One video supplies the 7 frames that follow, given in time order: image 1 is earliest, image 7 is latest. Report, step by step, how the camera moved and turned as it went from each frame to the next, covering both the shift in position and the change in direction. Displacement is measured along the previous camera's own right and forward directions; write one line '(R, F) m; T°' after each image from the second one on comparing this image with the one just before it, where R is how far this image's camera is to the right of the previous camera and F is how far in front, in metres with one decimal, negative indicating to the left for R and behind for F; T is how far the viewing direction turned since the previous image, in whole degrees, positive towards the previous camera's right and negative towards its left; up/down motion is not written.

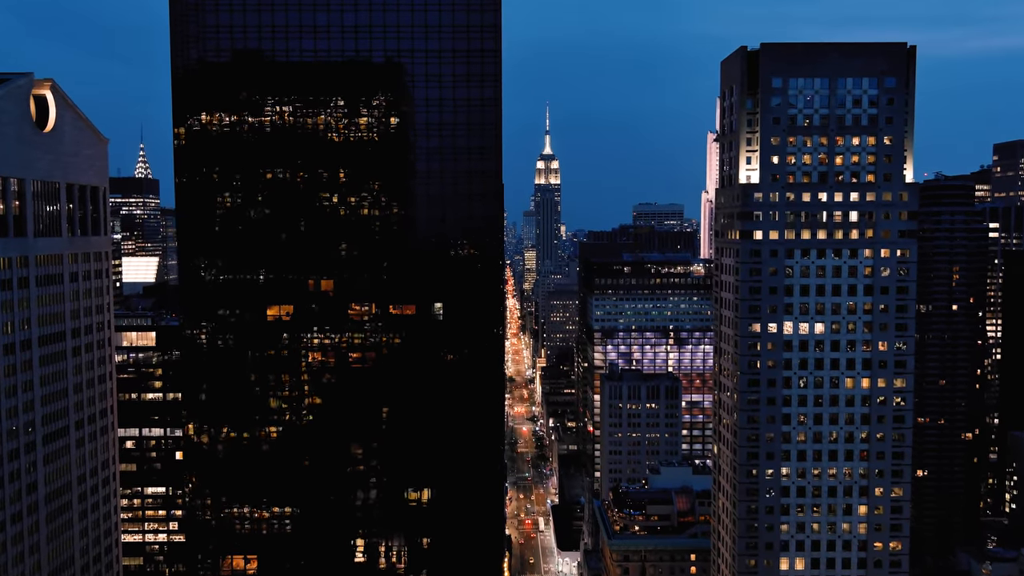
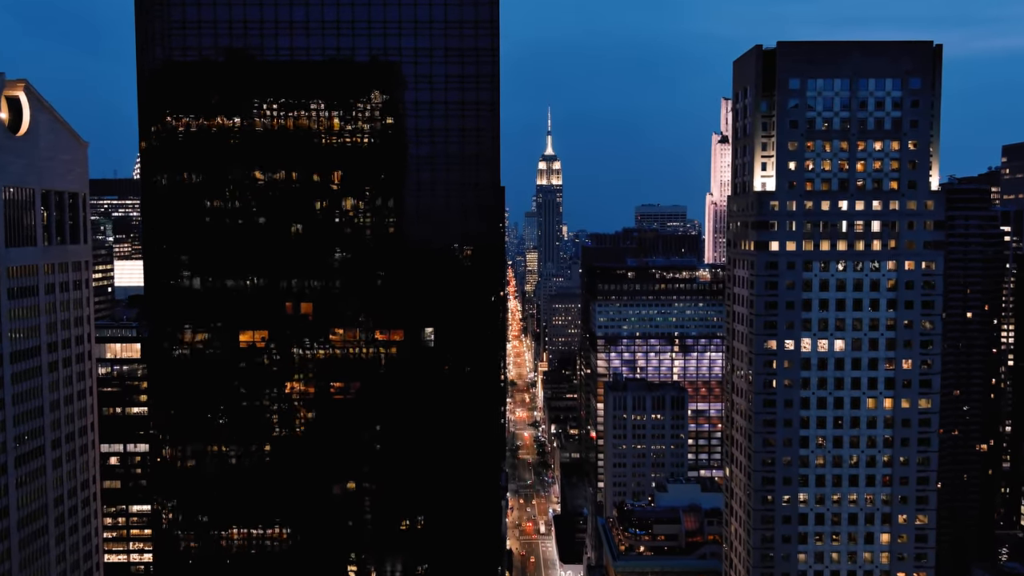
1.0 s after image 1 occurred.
(+0.2, +5.0) m; 0°
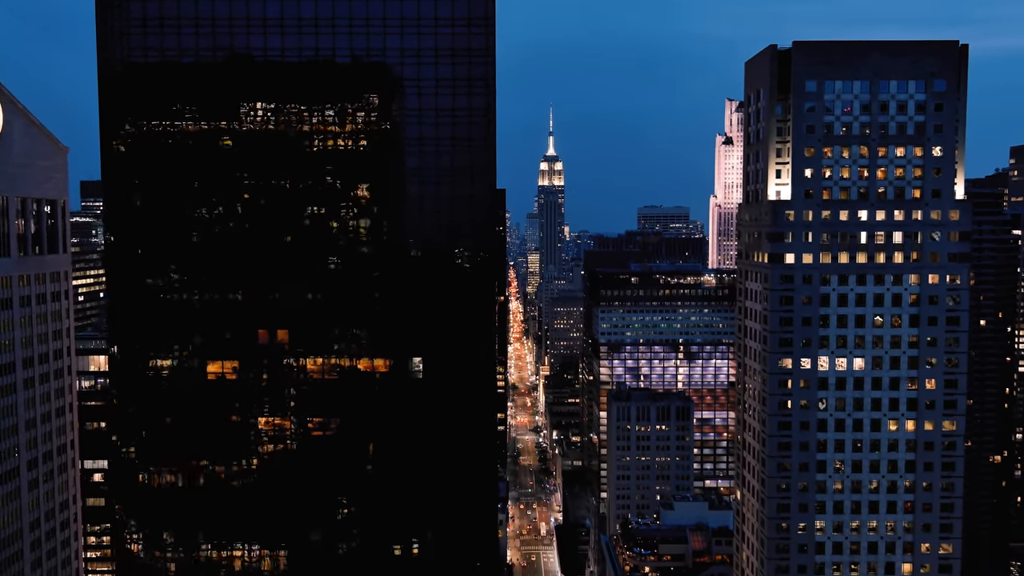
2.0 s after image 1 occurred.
(+0.3, +4.5) m; 0°
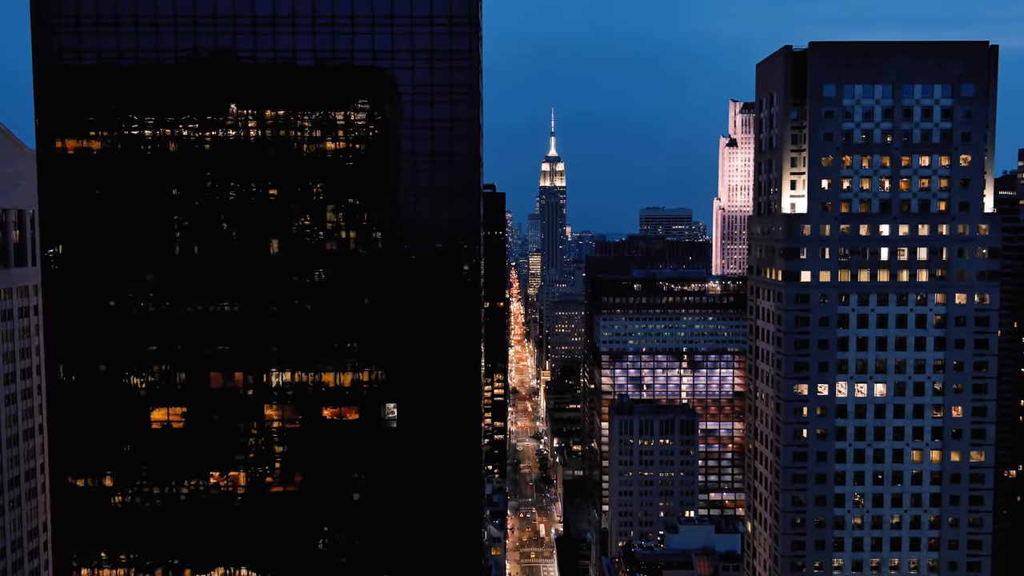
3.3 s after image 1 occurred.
(+0.7, +5.3) m; 0°
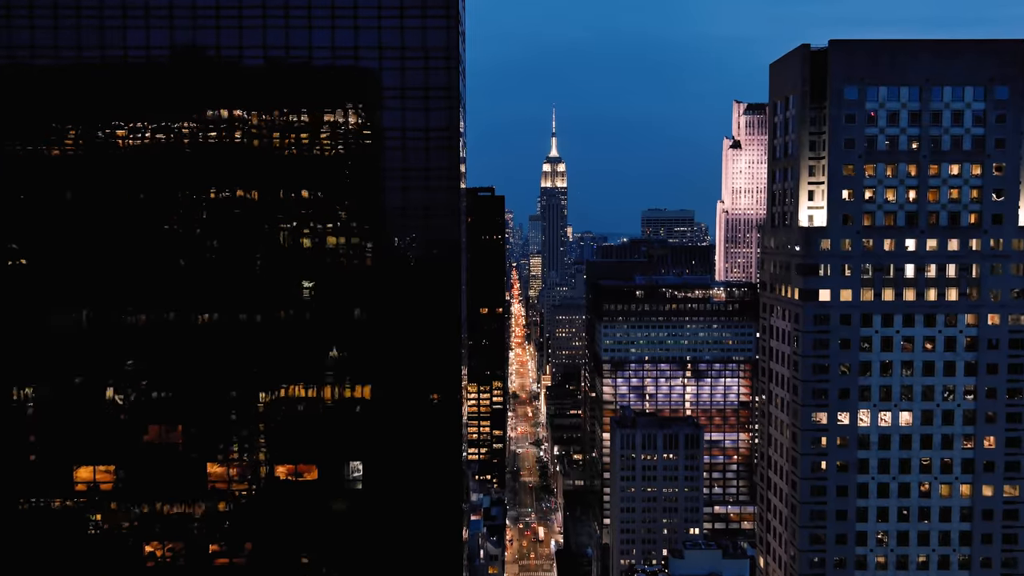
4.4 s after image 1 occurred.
(+0.6, +5.5) m; 0°
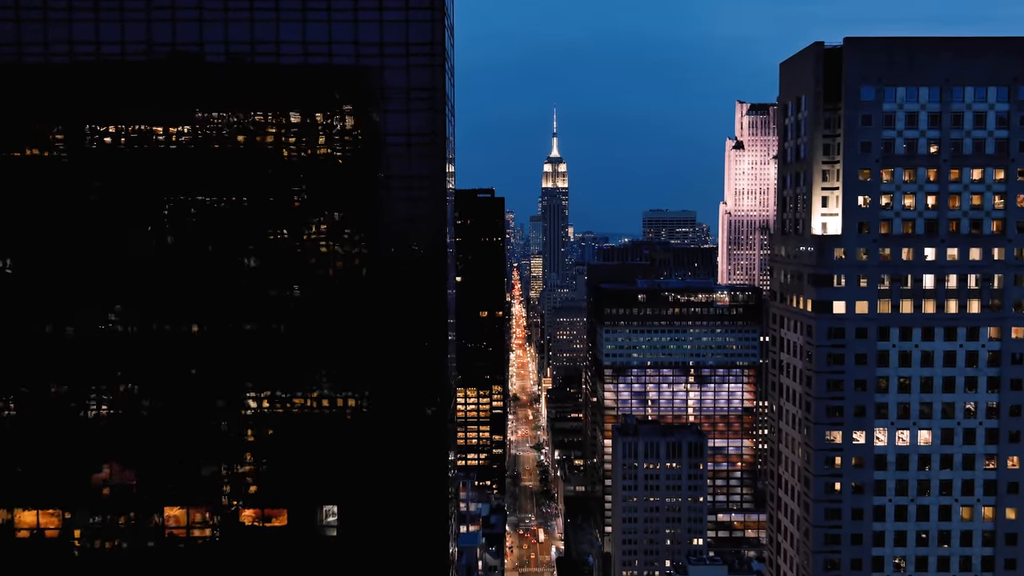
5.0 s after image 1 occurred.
(+0.3, +3.3) m; 0°
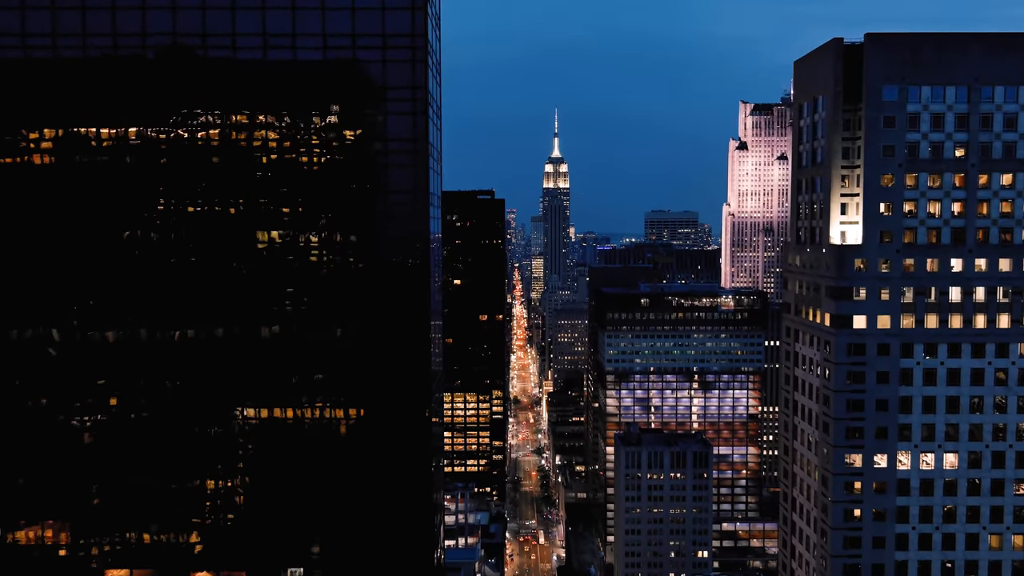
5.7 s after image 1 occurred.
(+0.2, +3.8) m; 0°
